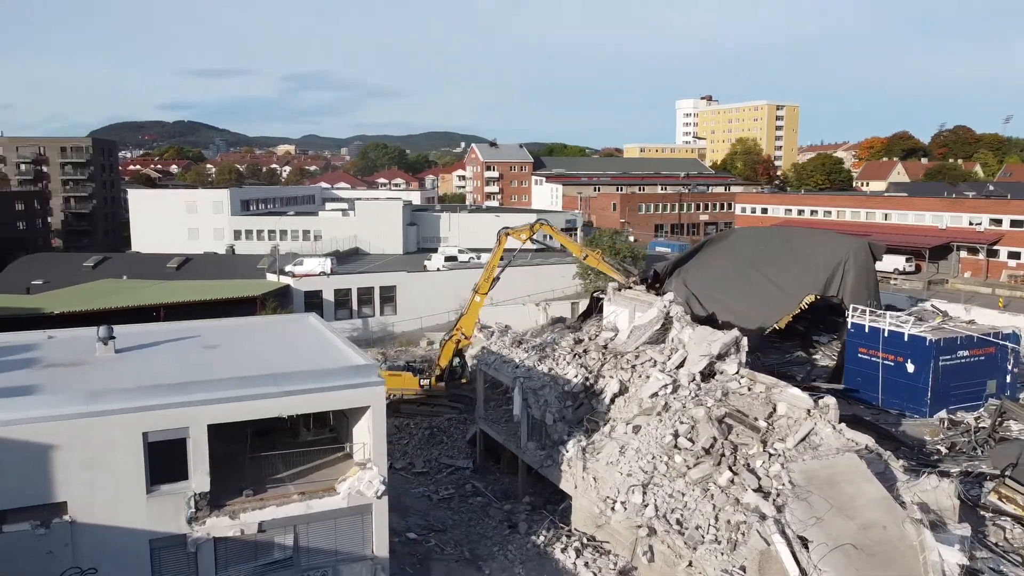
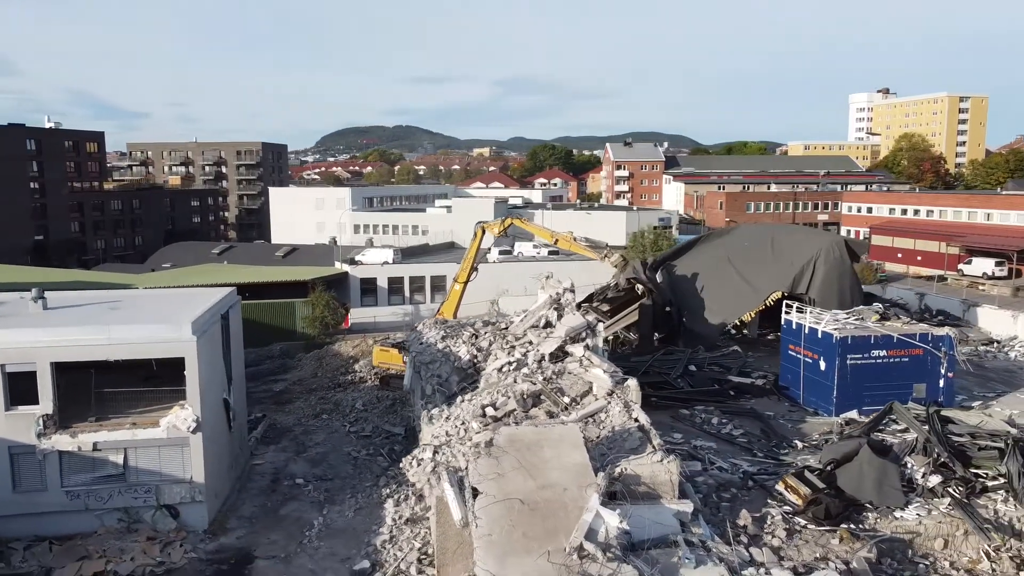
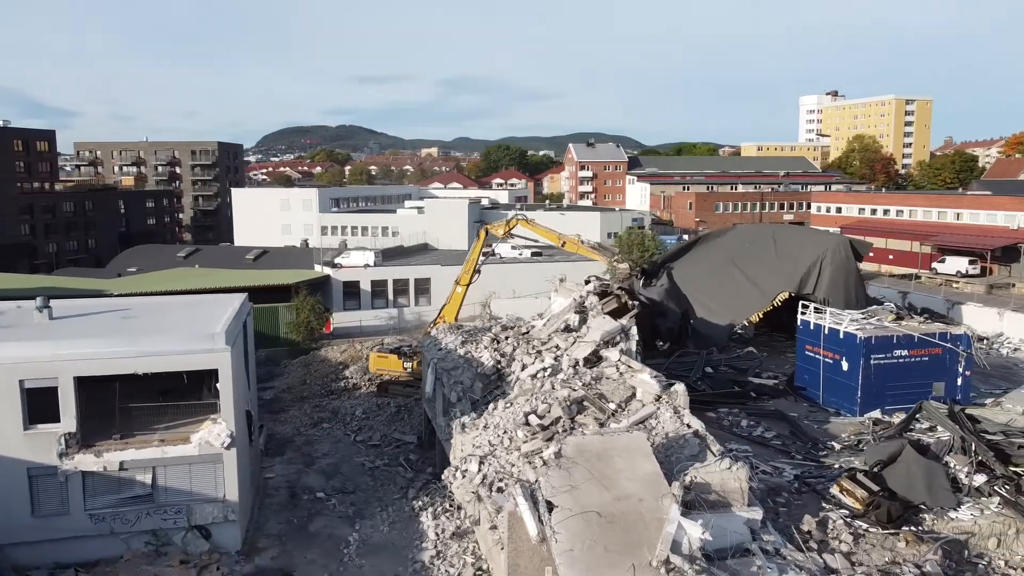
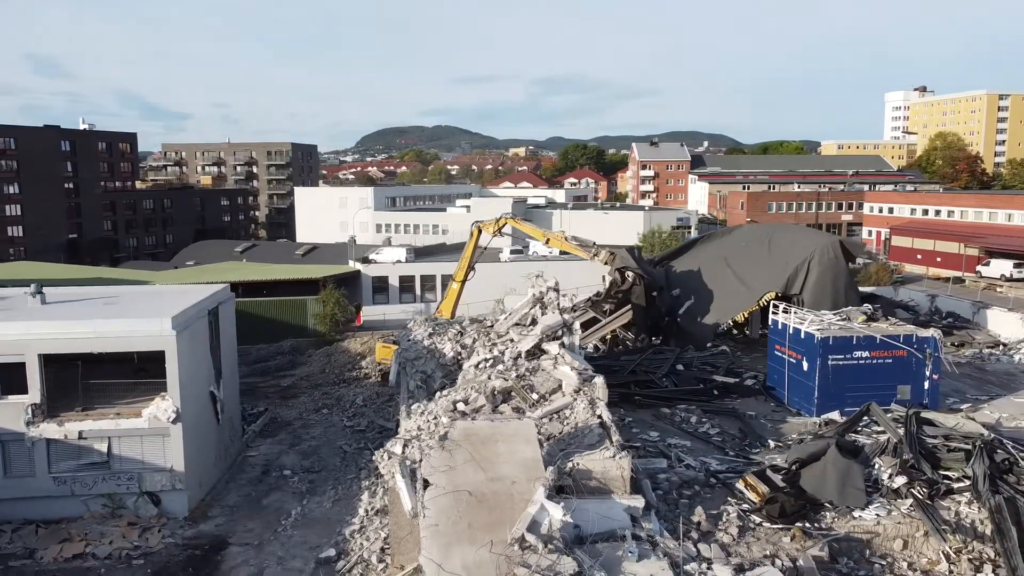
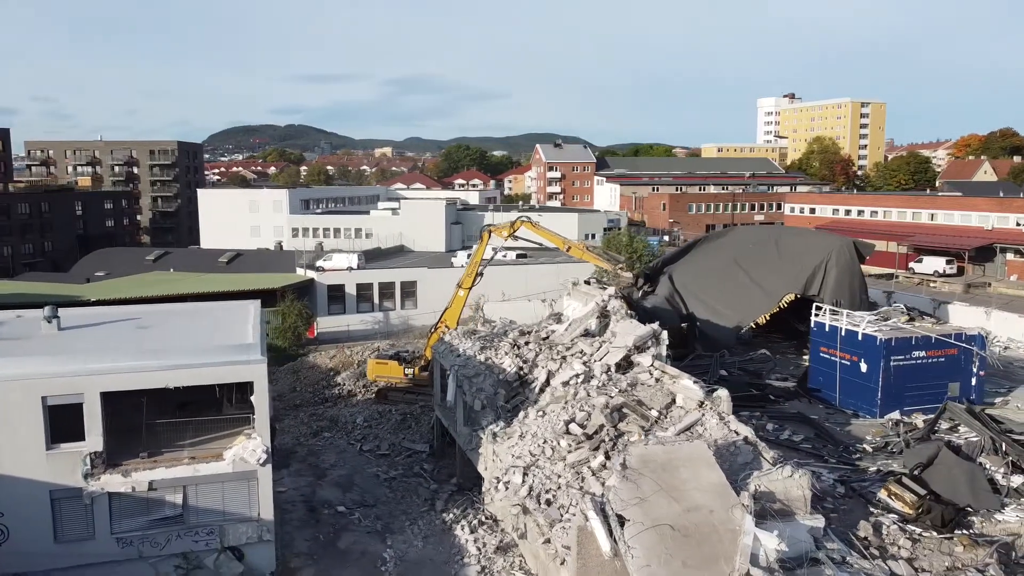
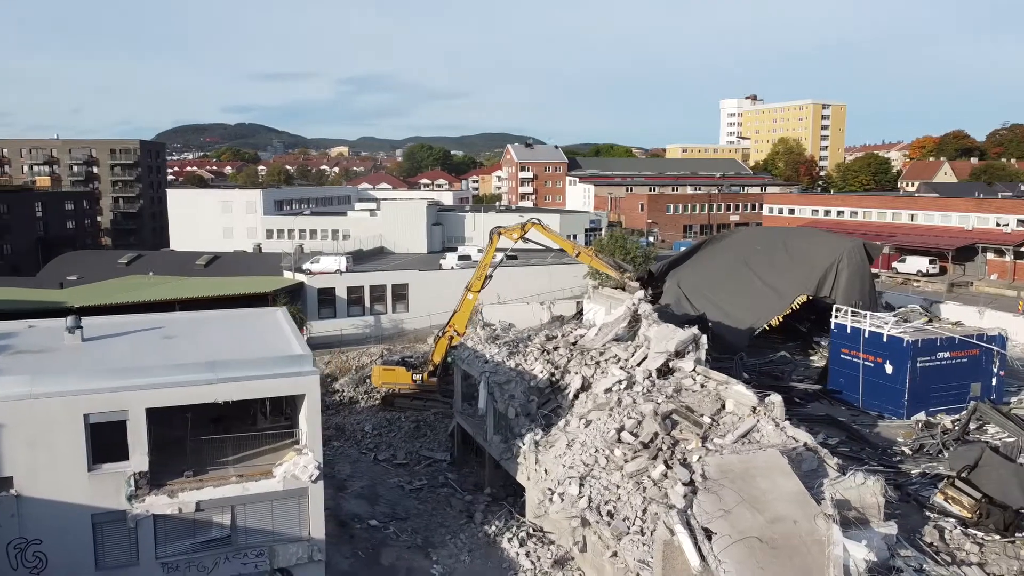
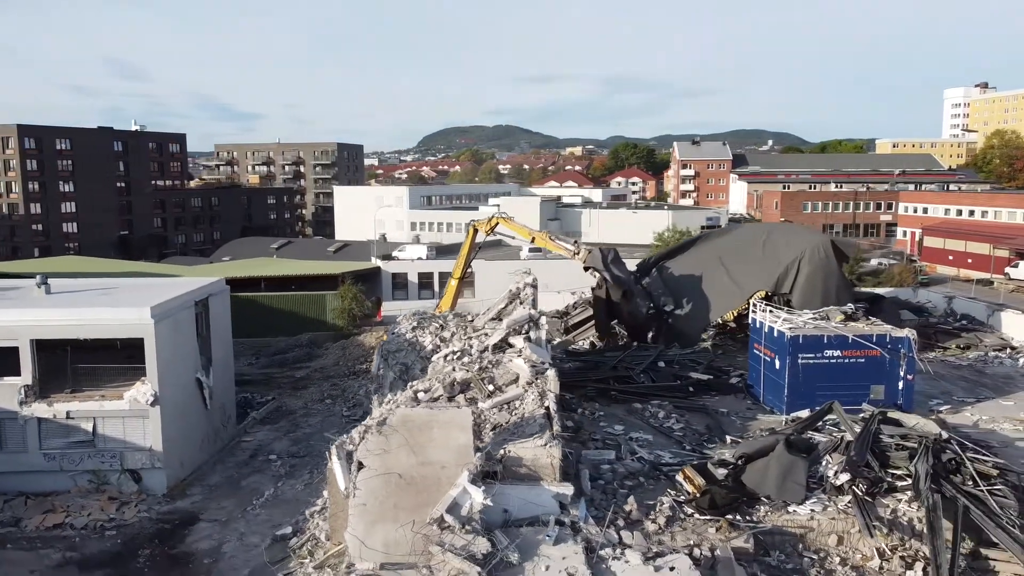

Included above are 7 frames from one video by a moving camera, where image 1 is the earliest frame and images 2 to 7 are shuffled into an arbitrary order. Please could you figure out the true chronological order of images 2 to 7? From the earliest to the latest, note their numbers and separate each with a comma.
6, 5, 3, 2, 4, 7
